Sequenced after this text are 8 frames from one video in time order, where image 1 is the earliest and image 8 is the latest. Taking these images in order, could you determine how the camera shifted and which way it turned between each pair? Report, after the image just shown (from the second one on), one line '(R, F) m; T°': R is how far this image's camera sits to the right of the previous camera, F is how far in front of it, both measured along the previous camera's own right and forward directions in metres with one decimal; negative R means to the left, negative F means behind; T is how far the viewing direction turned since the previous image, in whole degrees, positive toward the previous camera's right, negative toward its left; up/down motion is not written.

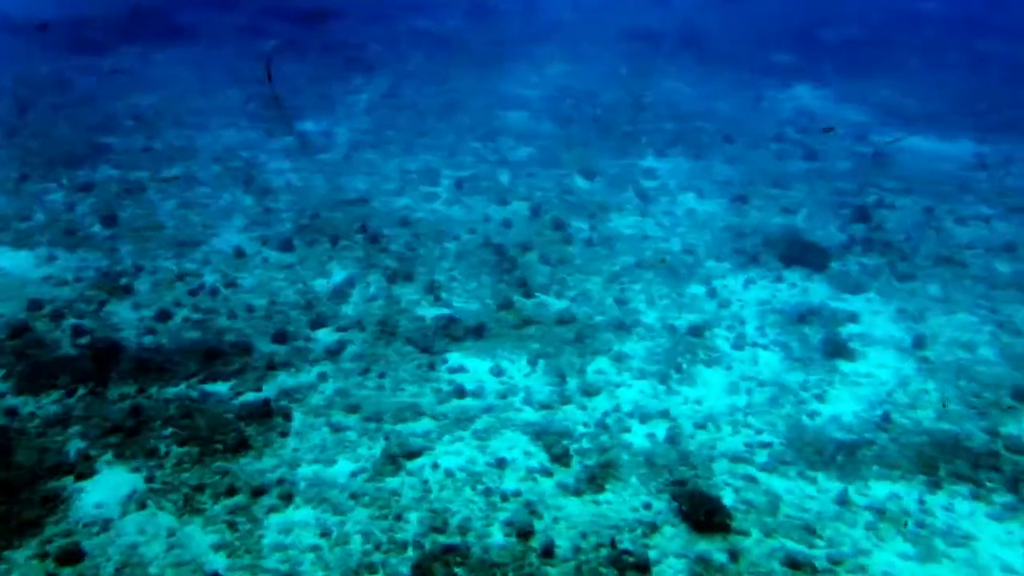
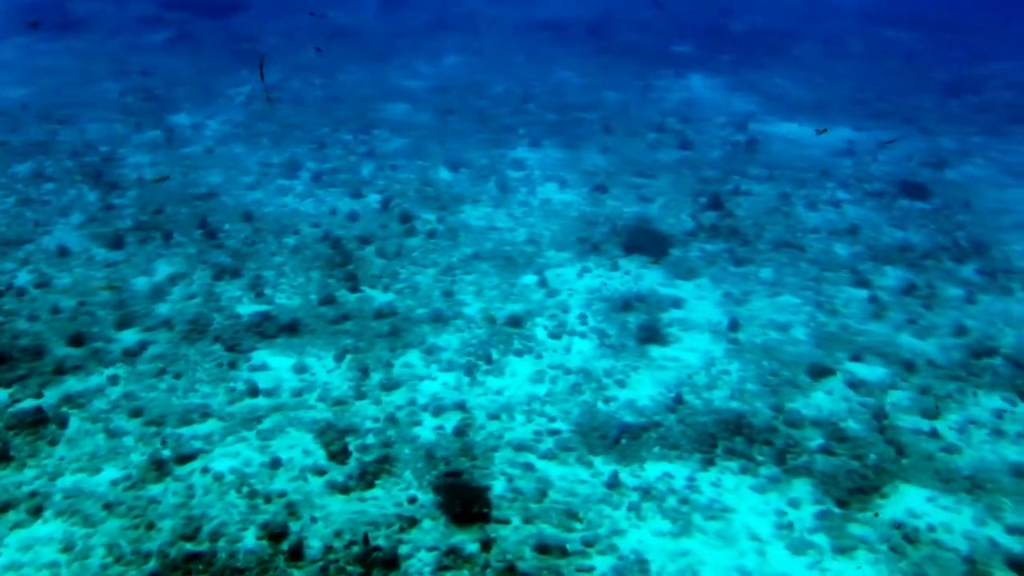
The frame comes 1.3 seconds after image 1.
(+3.6, 0.0) m; +2°
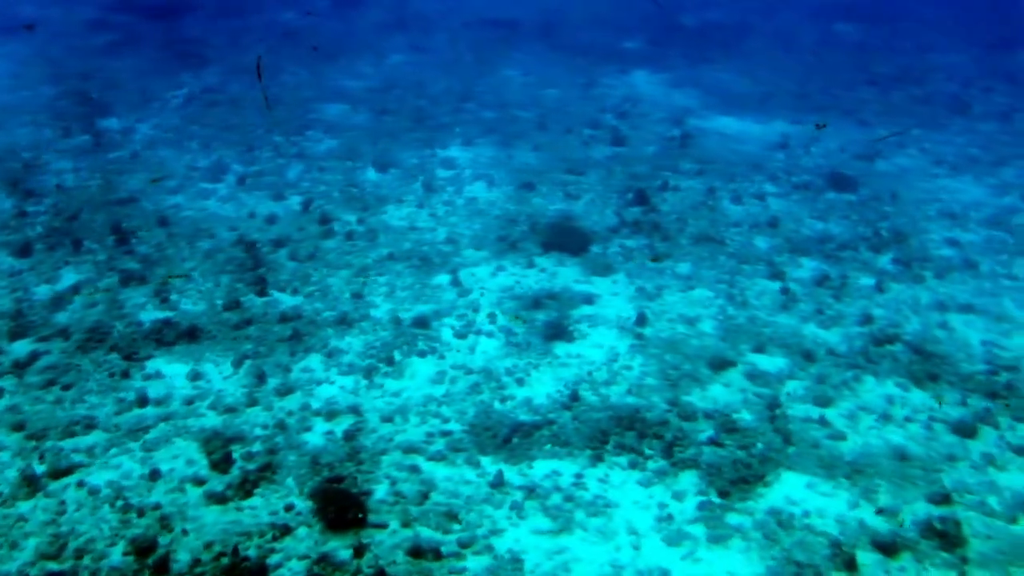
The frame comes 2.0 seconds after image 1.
(+1.9, +0.1) m; 0°
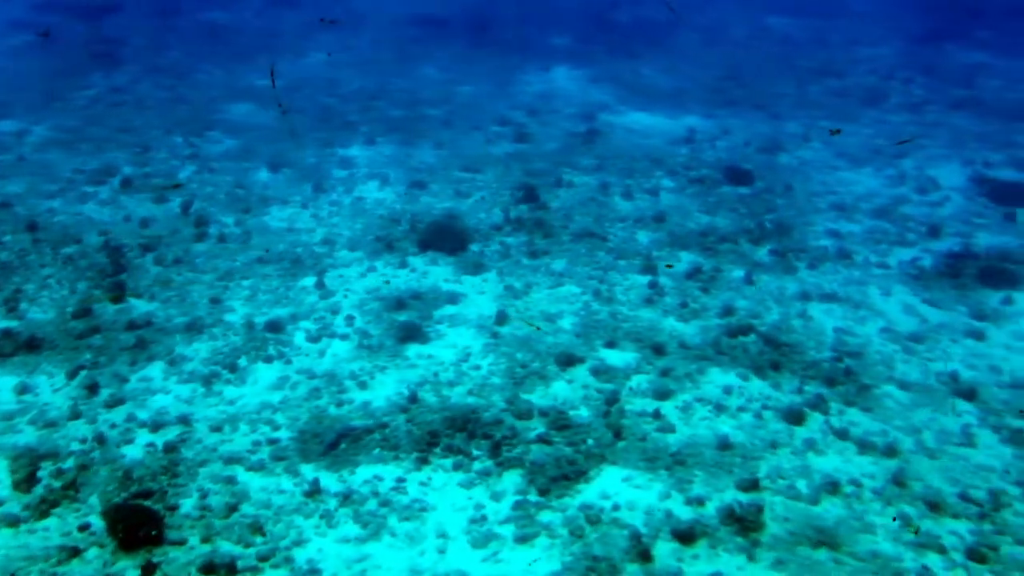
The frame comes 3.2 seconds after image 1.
(+2.8, +0.2) m; +1°
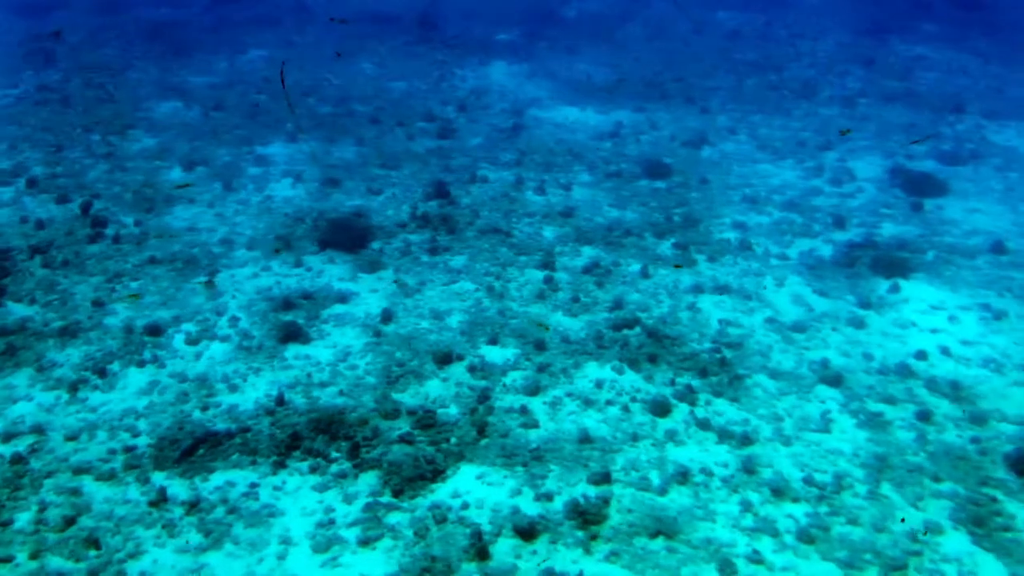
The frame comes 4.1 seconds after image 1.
(+2.1, +0.1) m; +1°
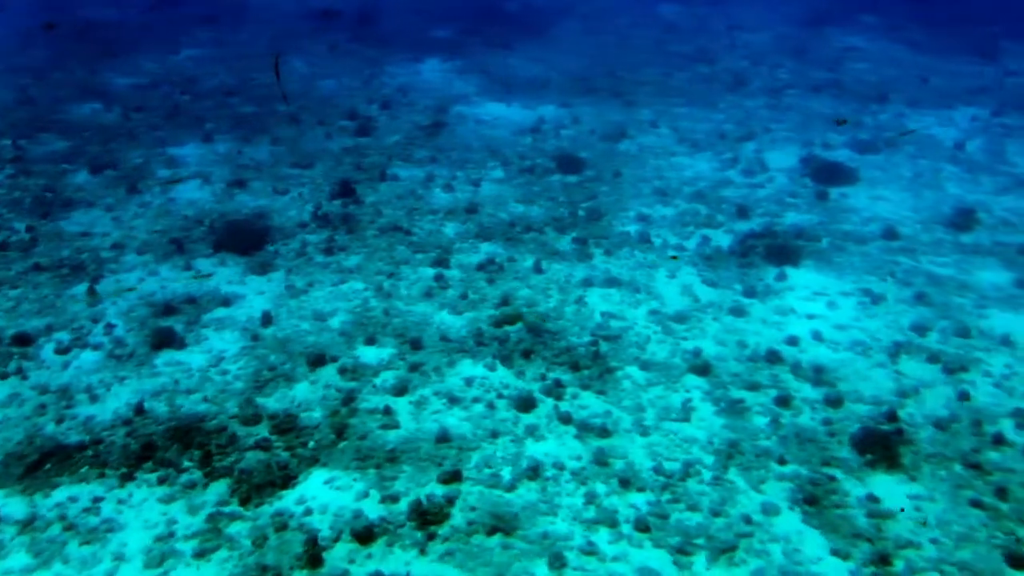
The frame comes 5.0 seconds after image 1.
(+2.1, 0.0) m; +1°
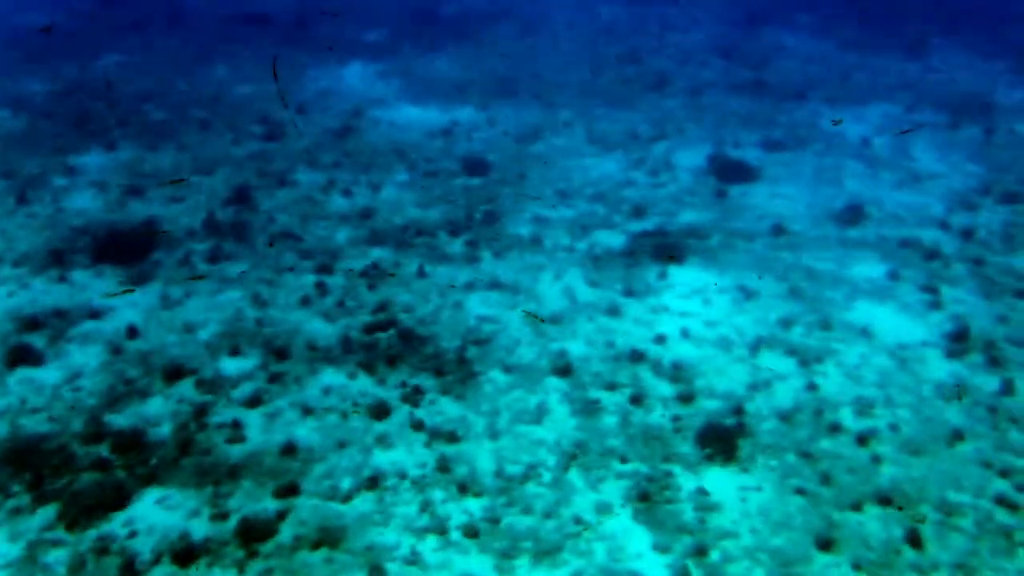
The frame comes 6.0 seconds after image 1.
(+2.2, 0.0) m; +1°
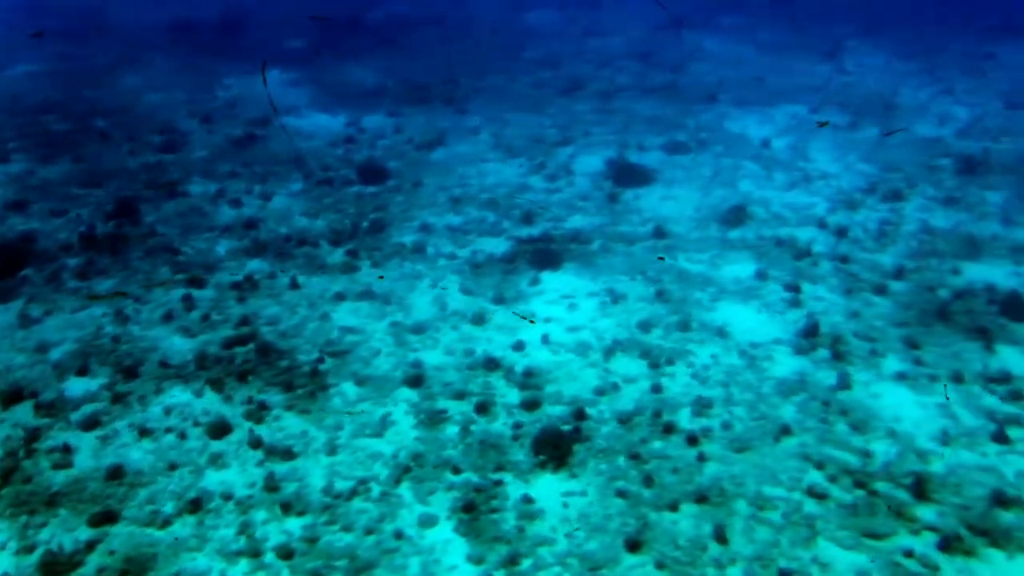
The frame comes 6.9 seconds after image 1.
(+2.4, 0.0) m; +1°
